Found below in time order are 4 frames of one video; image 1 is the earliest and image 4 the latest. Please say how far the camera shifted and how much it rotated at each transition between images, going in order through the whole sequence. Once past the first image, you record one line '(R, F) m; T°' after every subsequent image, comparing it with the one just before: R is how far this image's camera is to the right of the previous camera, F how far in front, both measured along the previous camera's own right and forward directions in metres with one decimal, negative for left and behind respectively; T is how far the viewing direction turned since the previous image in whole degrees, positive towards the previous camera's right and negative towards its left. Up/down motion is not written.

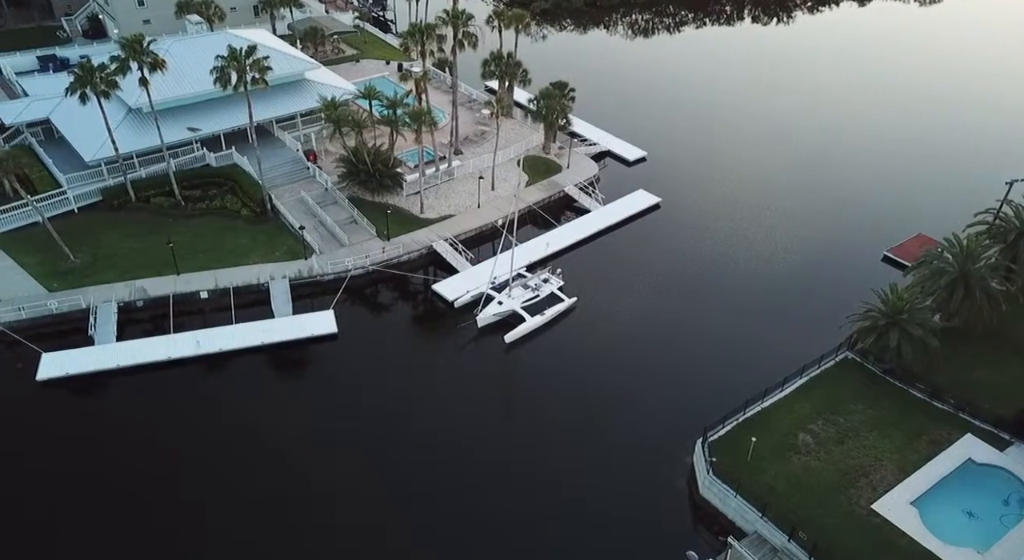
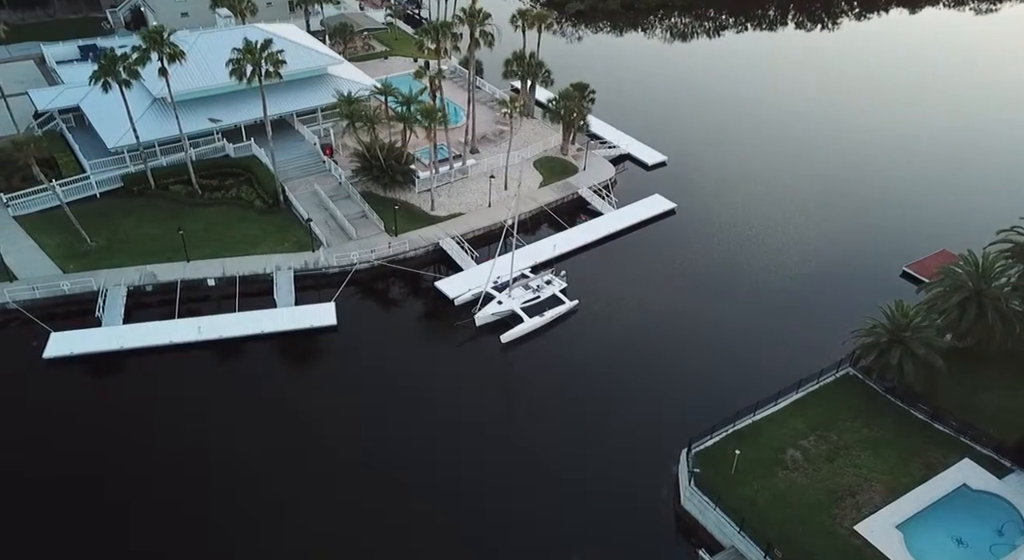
(+2.4, +0.1) m; -3°
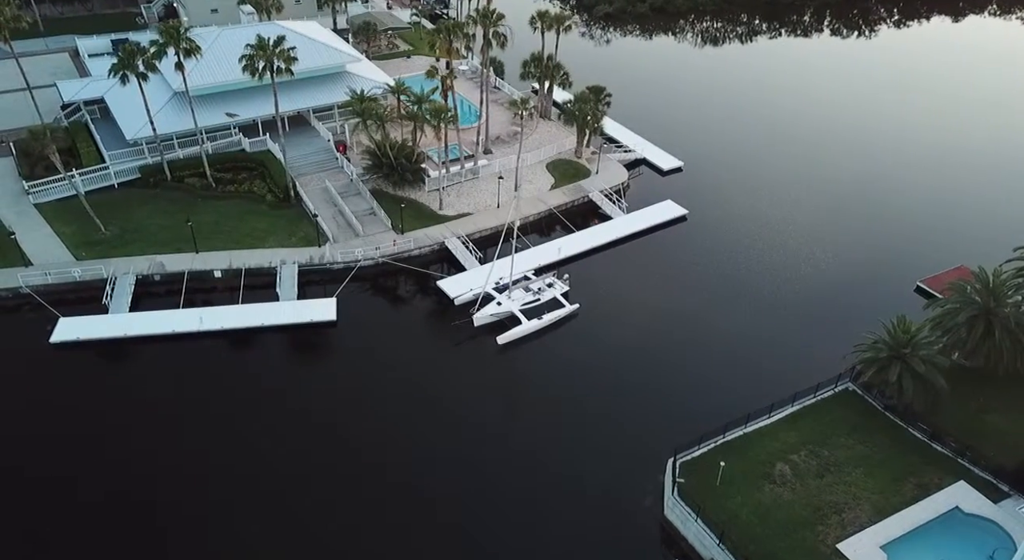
(+1.9, +0.1) m; -3°
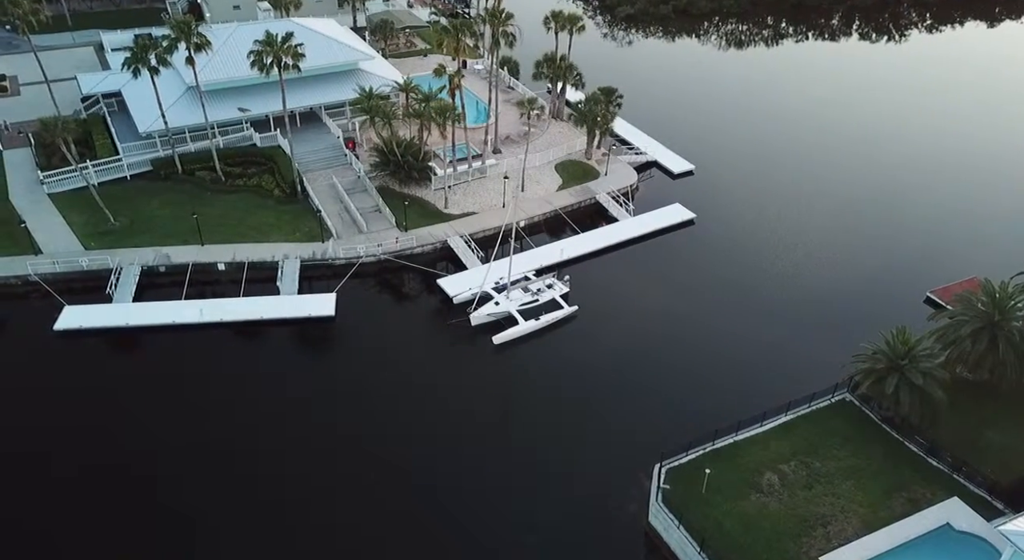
(+1.6, +0.1) m; -2°
